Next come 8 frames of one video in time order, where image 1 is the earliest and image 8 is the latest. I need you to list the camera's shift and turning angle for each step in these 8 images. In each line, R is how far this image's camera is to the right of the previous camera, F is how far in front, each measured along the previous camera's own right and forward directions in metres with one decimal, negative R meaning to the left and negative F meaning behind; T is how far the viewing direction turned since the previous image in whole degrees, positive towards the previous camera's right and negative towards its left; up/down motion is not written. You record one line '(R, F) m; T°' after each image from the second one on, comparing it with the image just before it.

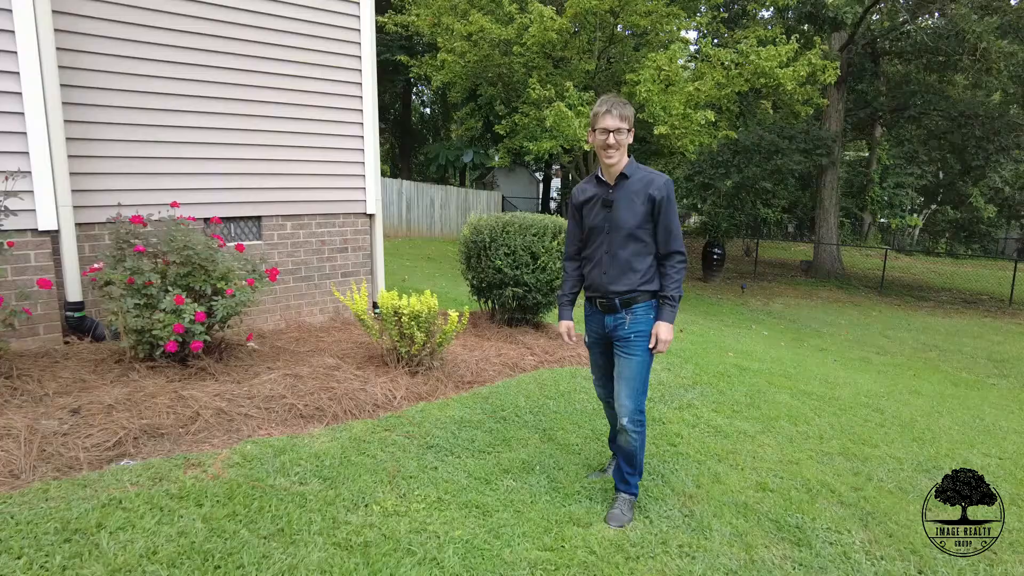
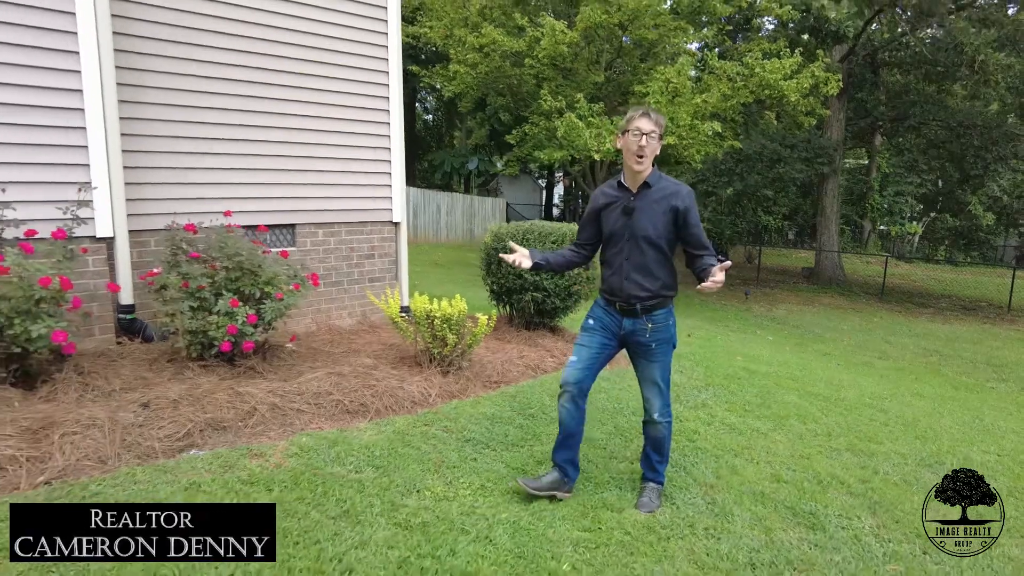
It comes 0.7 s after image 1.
(-0.2, -0.3) m; 0°
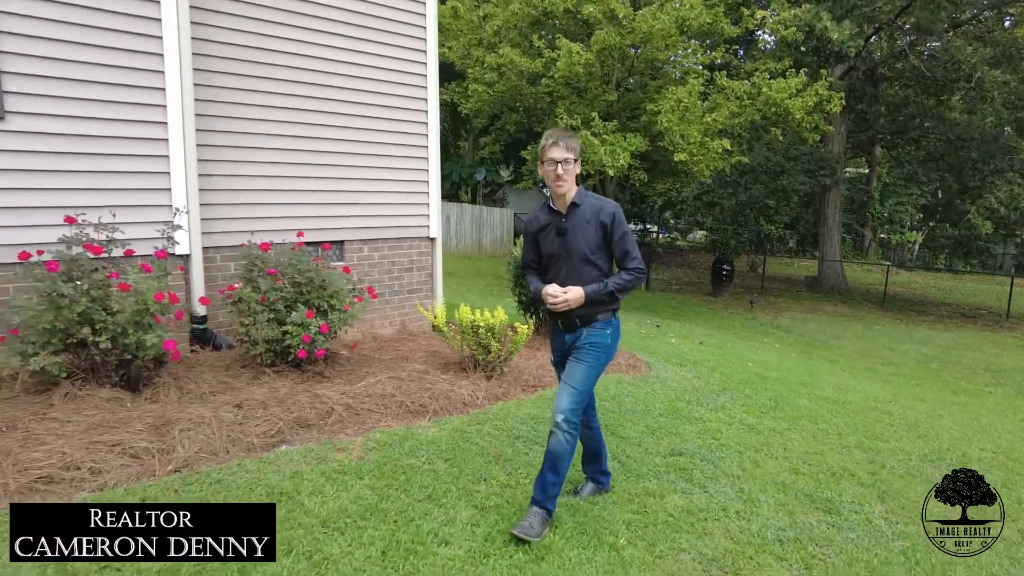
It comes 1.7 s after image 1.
(-0.3, -0.5) m; 0°
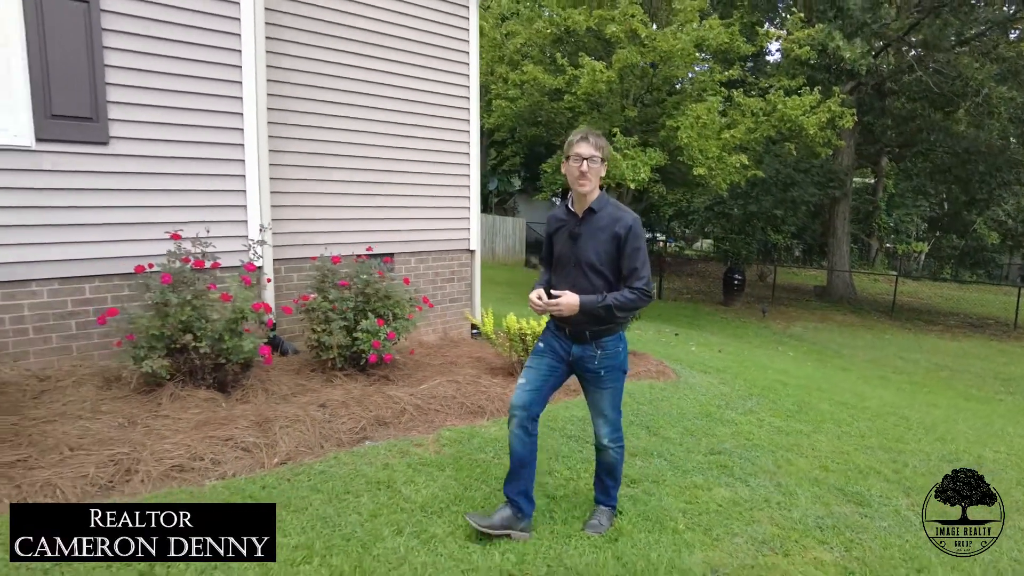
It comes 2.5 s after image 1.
(-0.3, -0.4) m; 0°
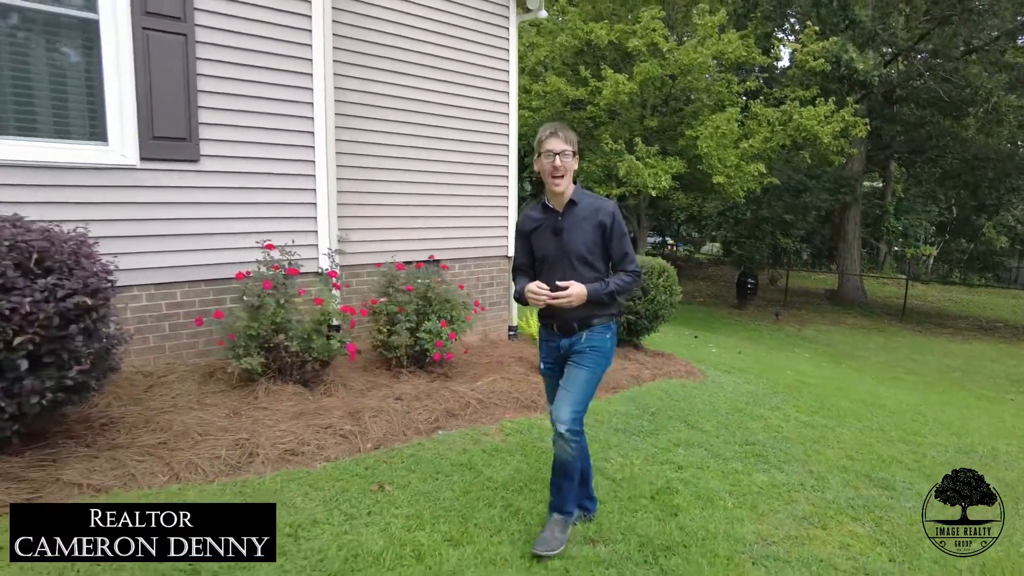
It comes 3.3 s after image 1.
(-0.3, -0.4) m; 0°
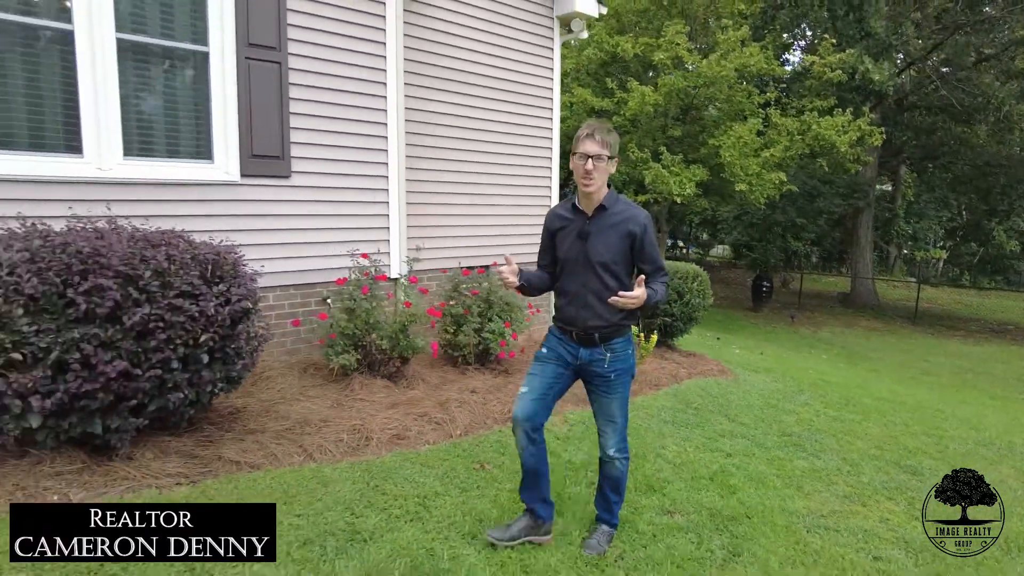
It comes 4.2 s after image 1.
(-0.4, -0.5) m; 0°
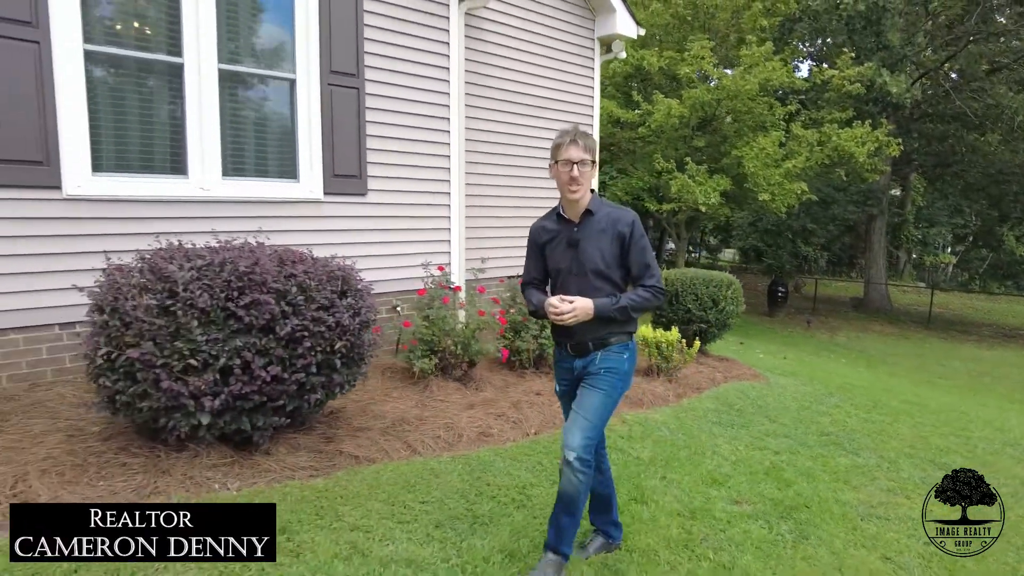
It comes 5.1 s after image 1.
(-0.5, -0.4) m; 0°
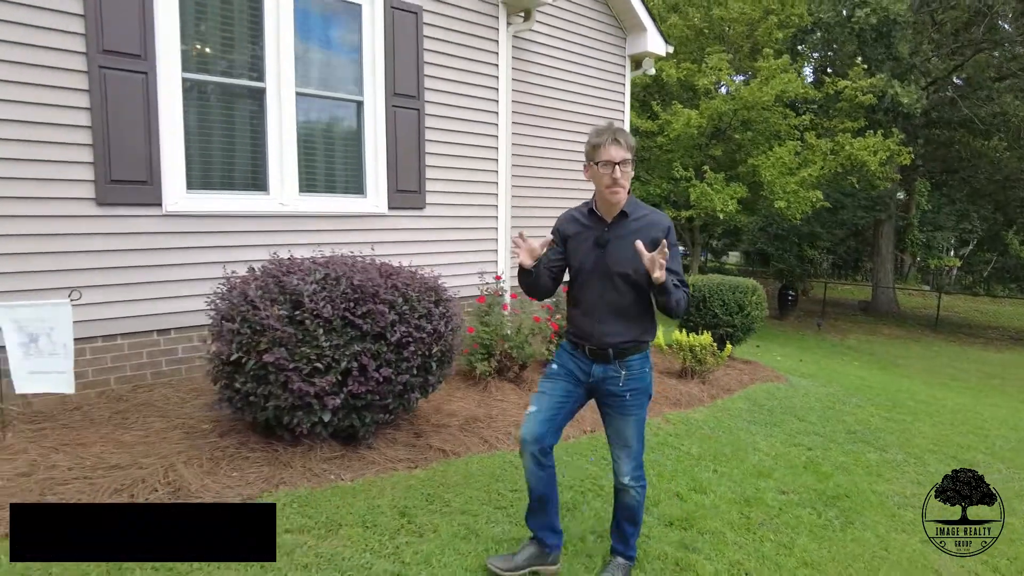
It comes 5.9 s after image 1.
(-0.4, -0.4) m; 0°
